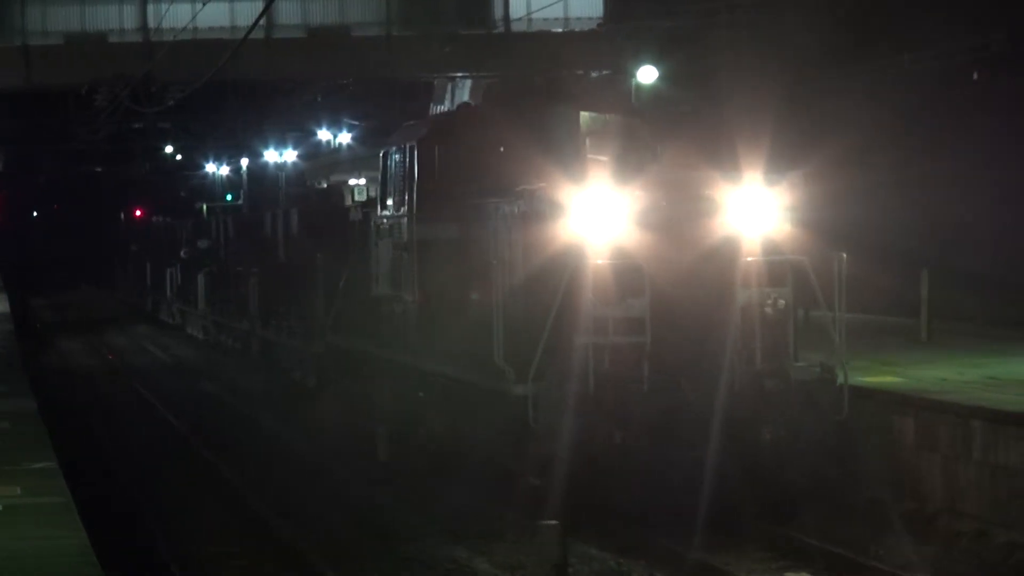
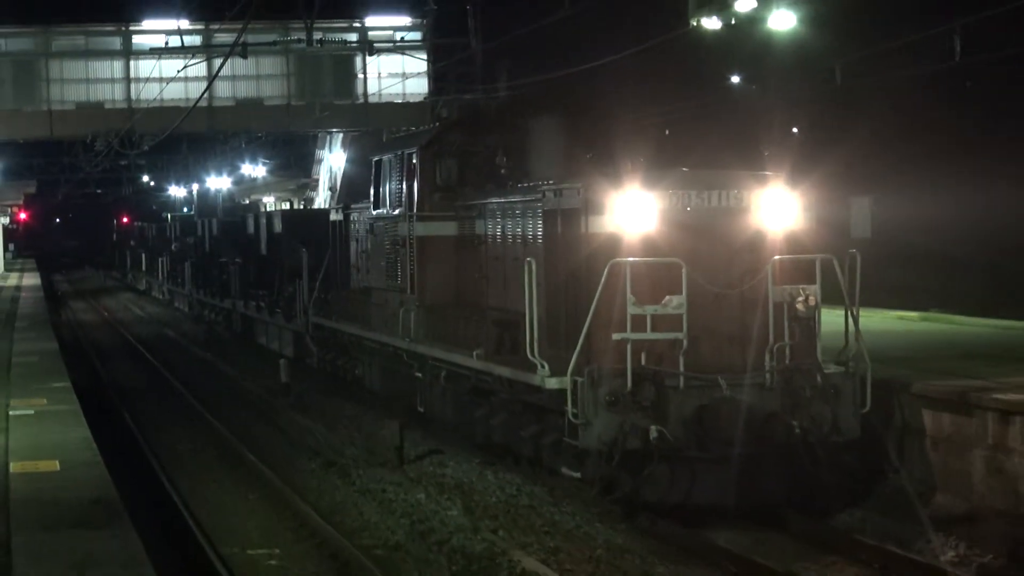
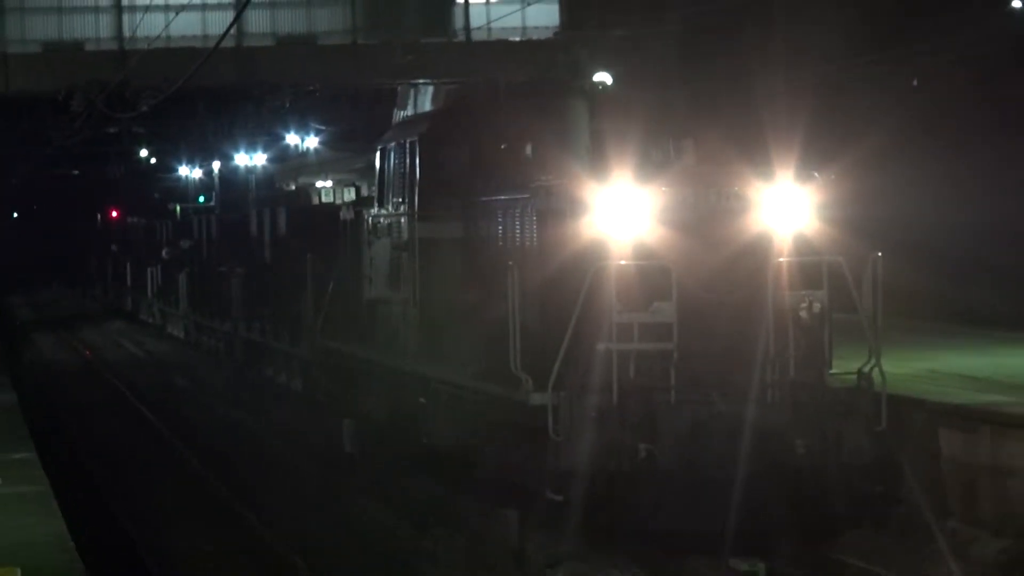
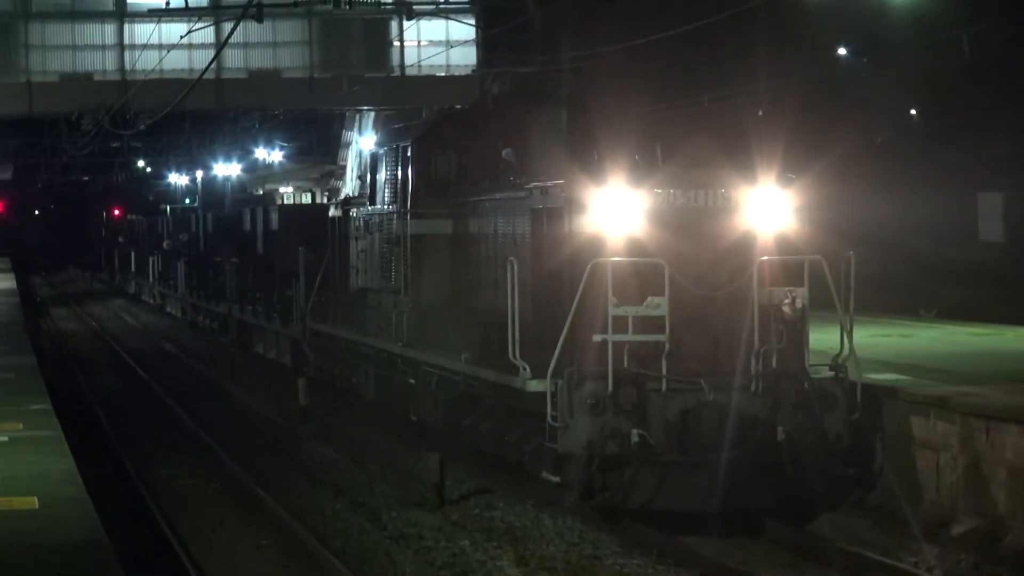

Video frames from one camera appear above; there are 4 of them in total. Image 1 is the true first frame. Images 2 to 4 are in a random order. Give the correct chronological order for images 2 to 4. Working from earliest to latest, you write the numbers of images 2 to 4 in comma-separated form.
3, 4, 2
